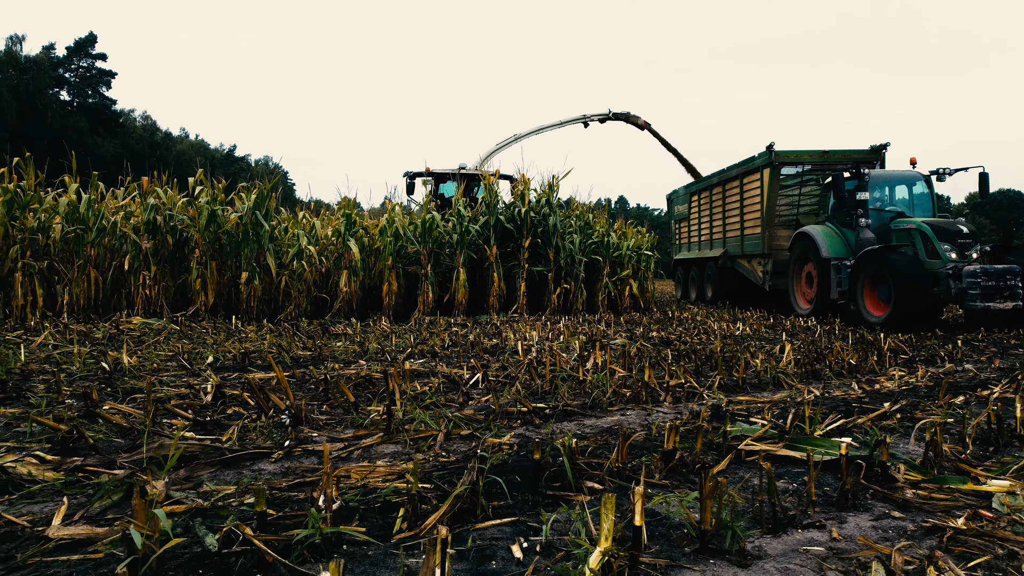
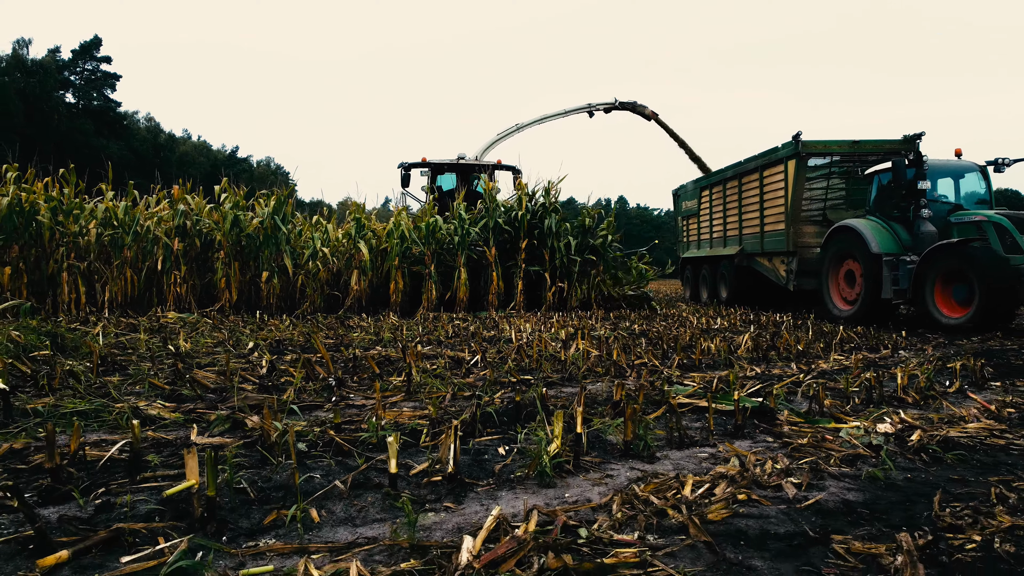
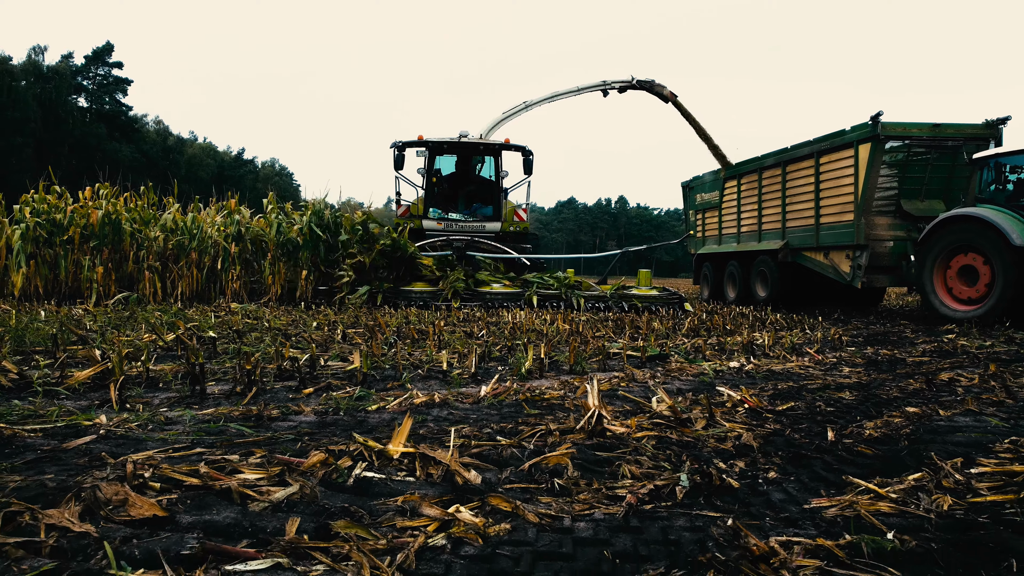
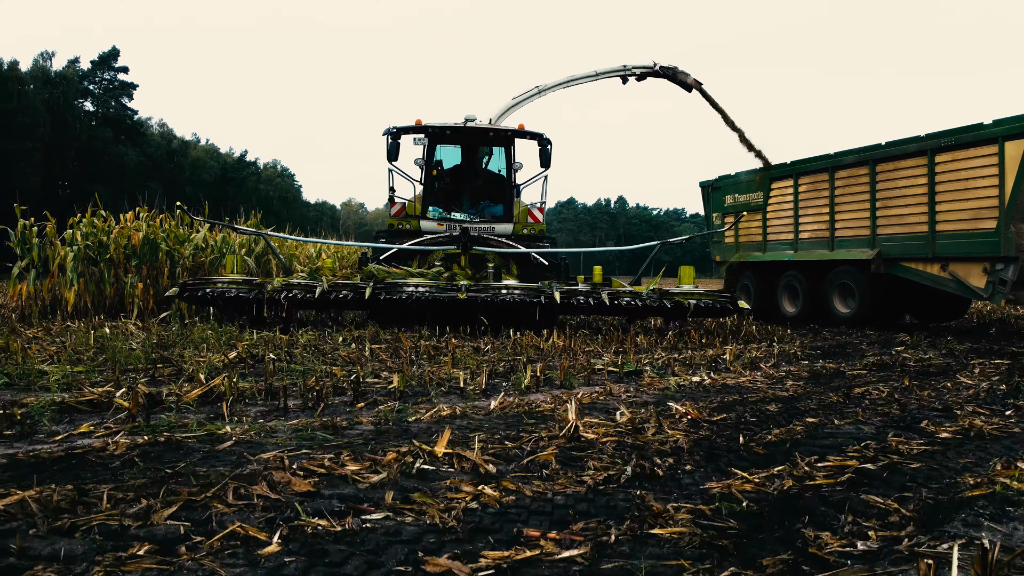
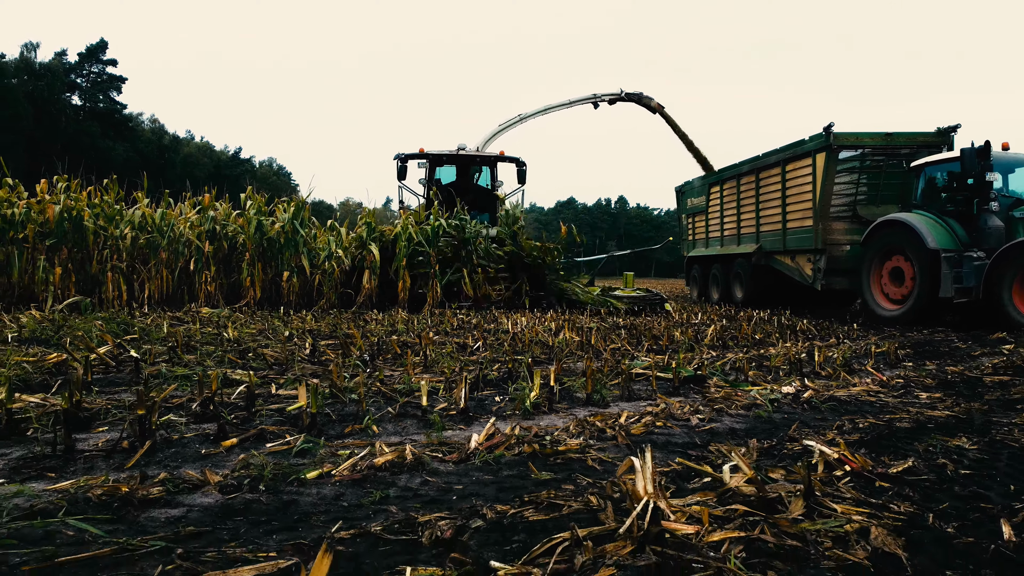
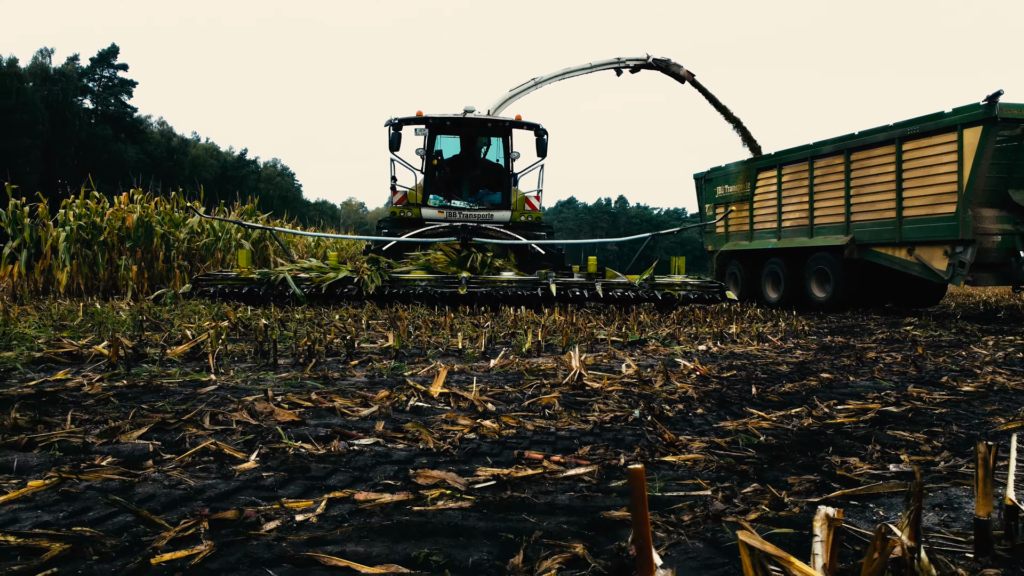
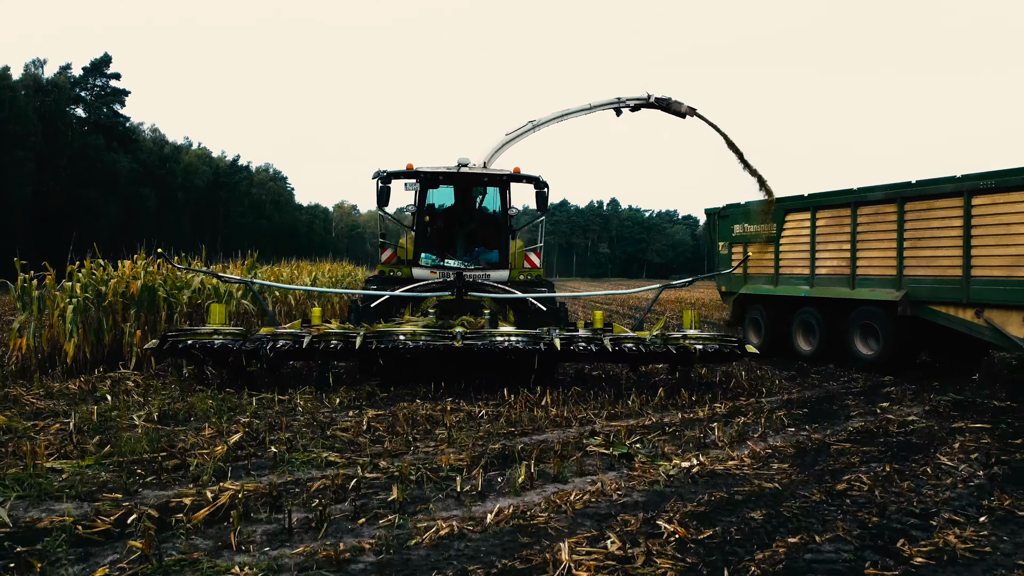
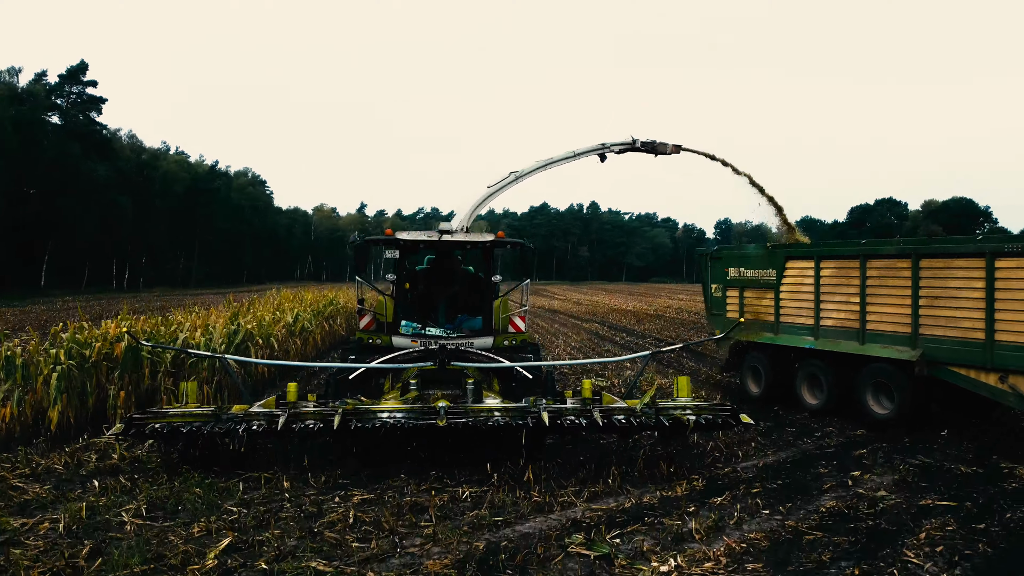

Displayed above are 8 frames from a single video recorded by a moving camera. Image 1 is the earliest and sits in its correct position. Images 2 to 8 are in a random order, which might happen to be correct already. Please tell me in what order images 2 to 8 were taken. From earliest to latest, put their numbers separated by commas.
2, 5, 3, 6, 4, 7, 8
